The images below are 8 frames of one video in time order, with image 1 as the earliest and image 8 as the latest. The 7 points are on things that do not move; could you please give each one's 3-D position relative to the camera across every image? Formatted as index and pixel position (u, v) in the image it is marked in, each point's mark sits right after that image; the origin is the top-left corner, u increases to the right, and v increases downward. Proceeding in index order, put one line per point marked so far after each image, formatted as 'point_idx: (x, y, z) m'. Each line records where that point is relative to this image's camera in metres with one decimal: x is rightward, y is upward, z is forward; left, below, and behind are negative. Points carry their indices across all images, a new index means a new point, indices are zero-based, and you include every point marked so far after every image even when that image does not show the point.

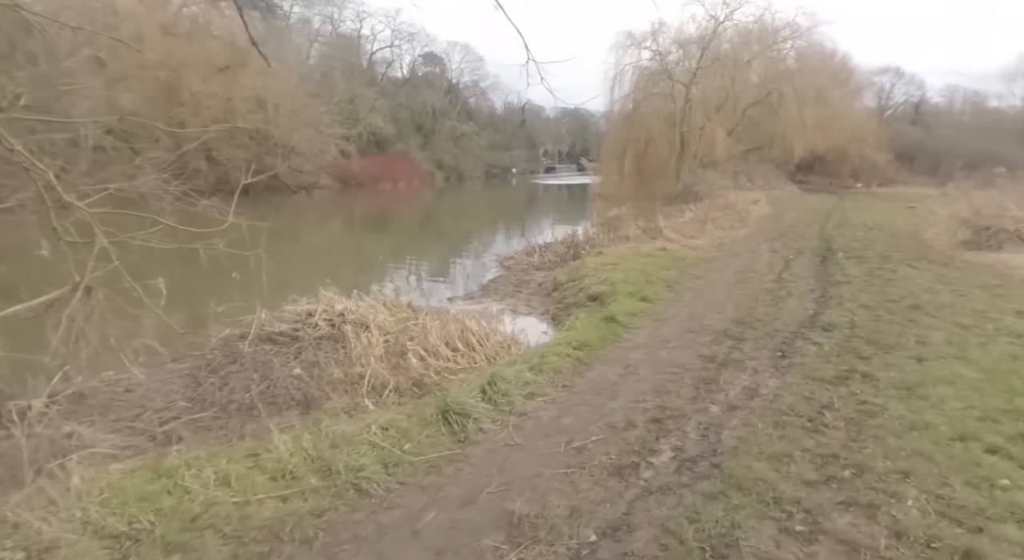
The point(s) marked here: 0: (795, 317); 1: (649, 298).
0: (+3.2, -0.4, +7.1) m
1: (+1.7, -0.2, +7.8) m
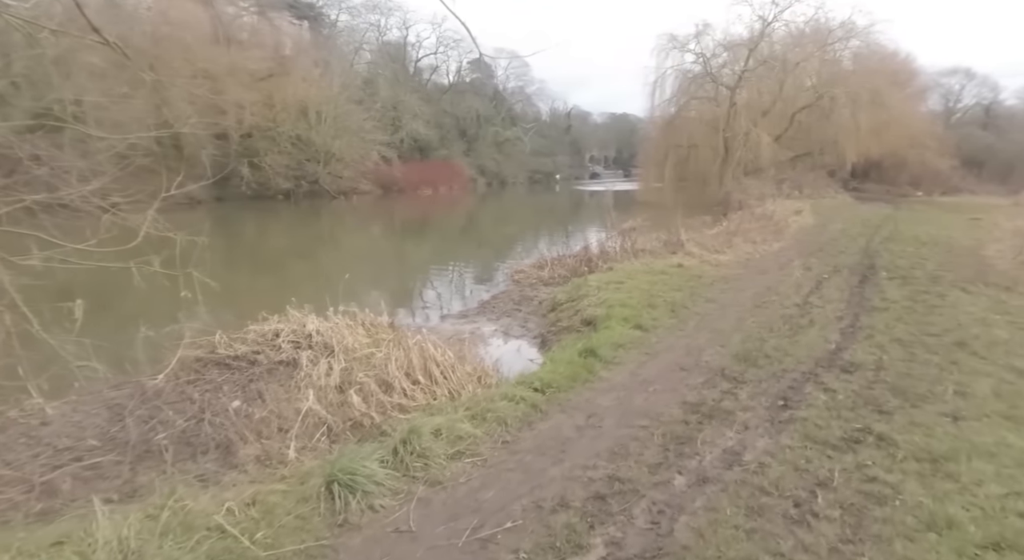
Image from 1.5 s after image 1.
0: (+2.9, -0.7, +6.1) m
1: (+1.5, -0.5, +6.9) m
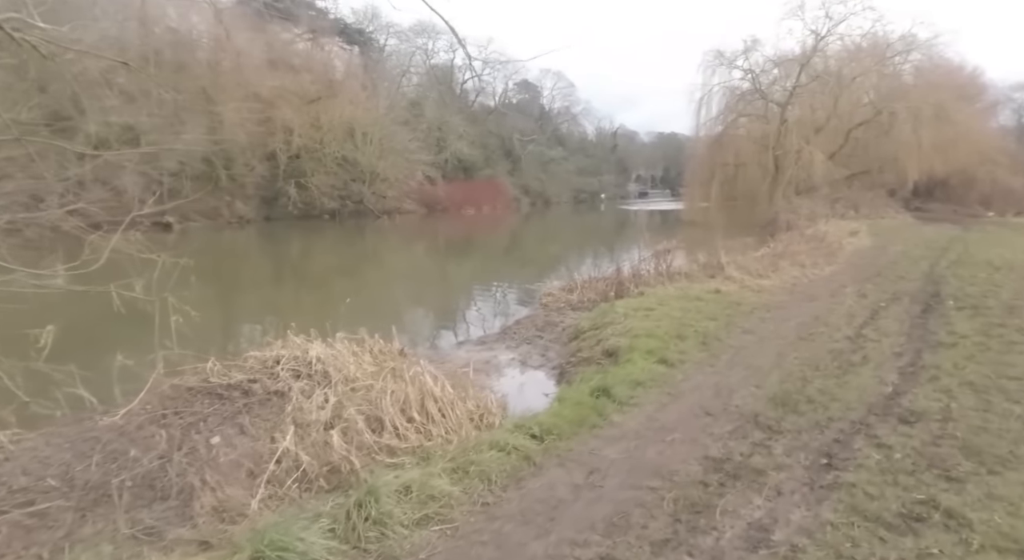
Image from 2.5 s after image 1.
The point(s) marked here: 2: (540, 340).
0: (+3.0, -1.0, +5.2) m
1: (+1.6, -0.8, +6.2) m
2: (+0.4, -0.9, +9.0) m
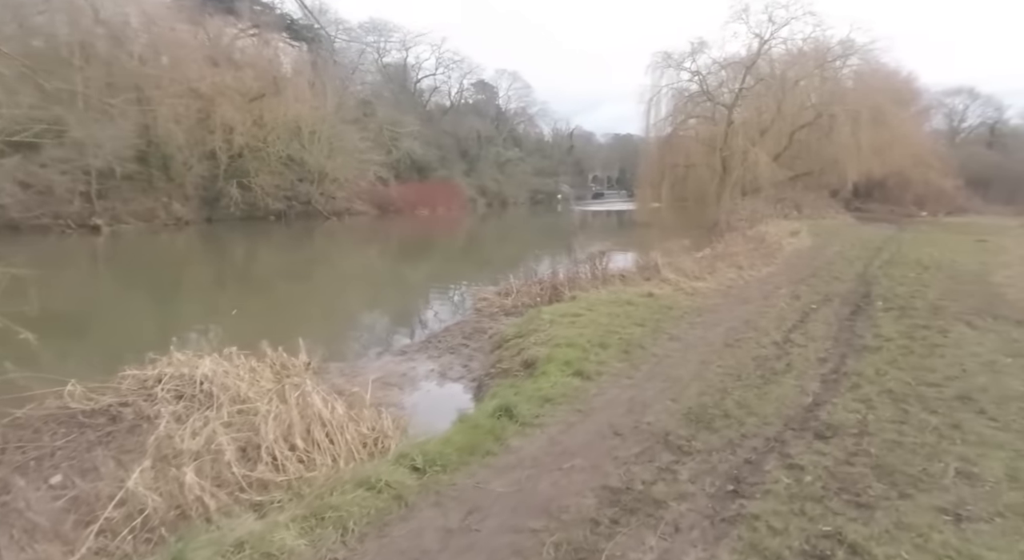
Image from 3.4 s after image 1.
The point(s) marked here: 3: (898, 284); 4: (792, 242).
0: (+2.2, -1.1, +5.0) m
1: (+0.7, -0.9, +5.8) m
2: (-0.6, -1.0, +8.5) m
3: (+7.0, -0.1, +11.1) m
4: (+8.0, +1.1, +17.5) m
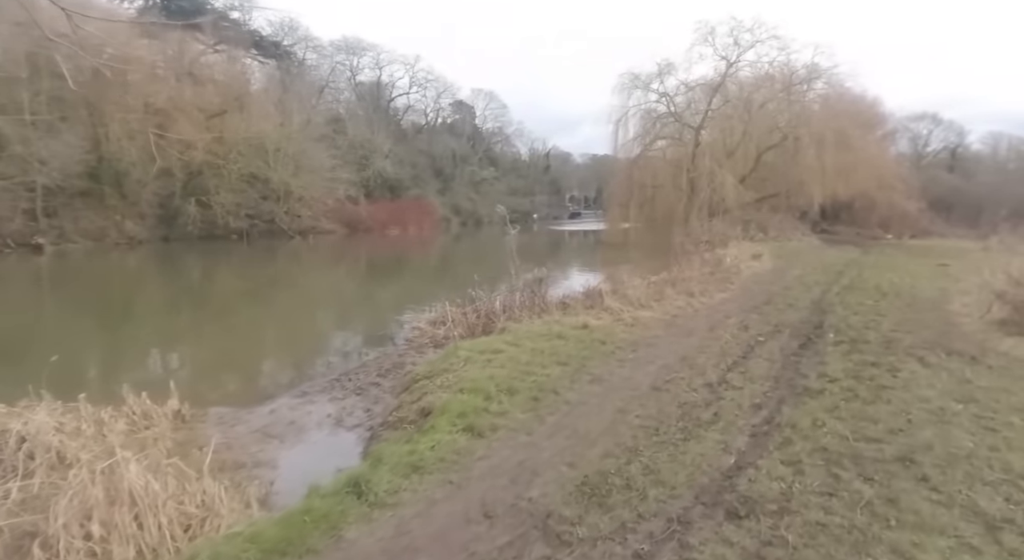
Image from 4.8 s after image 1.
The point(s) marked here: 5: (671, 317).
0: (+1.2, -1.4, +4.2) m
1: (-0.3, -1.2, +5.0) m
2: (-1.7, -1.4, +7.6) m
3: (+5.8, -0.6, +10.5) m
4: (+6.6, +0.4, +17.0) m
5: (+2.6, -0.6, +9.9) m
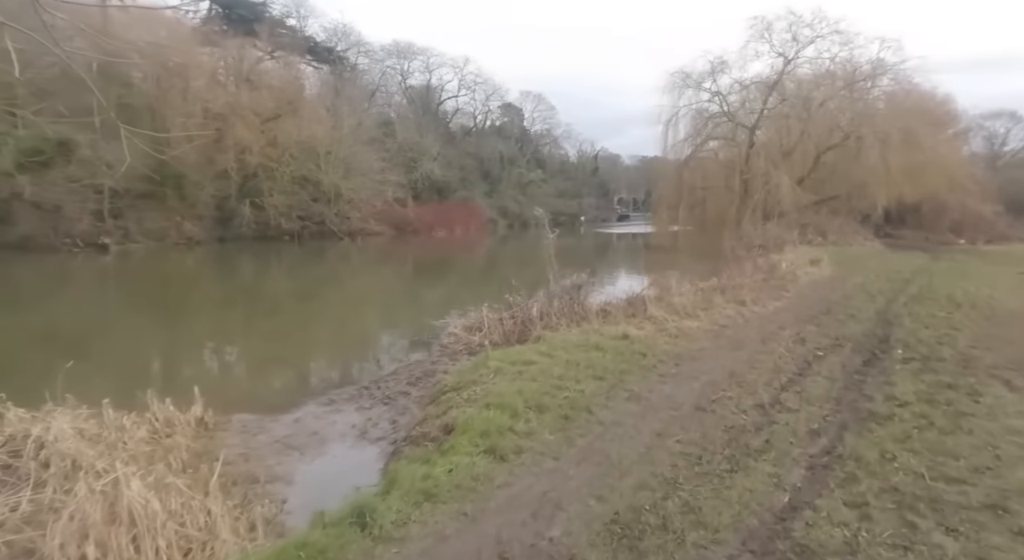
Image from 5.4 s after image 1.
0: (+1.3, -1.4, +3.7) m
1: (-0.1, -1.3, +4.6) m
2: (-1.3, -1.4, +7.3) m
3: (+6.4, -0.7, +9.6) m
4: (+7.7, +0.2, +16.0) m
5: (+3.1, -0.7, +9.3) m
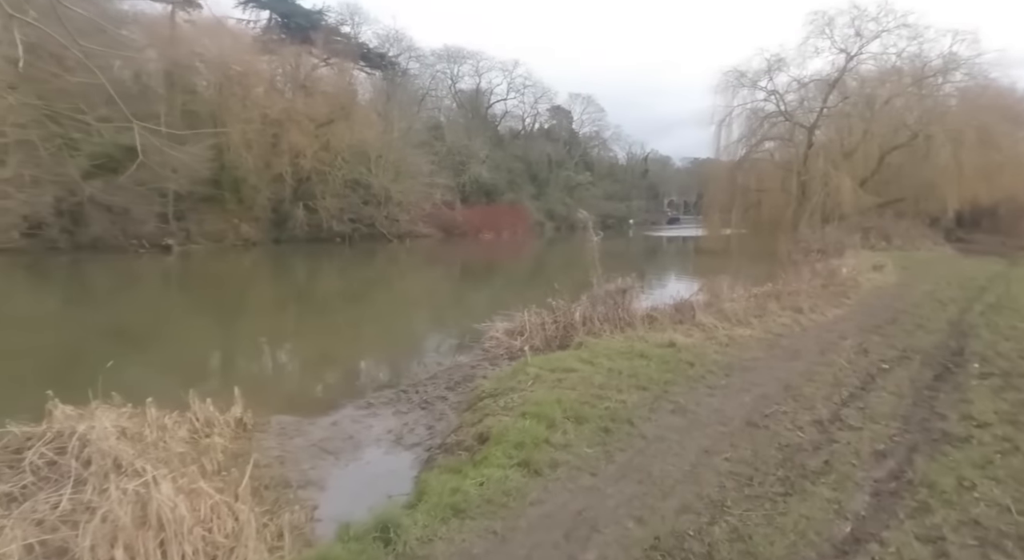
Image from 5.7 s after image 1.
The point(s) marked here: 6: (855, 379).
0: (+1.5, -1.5, +3.3) m
1: (+0.2, -1.3, +4.4) m
2: (-0.8, -1.5, +7.2) m
3: (+7.1, -0.8, +8.9) m
4: (+8.9, 0.0, +15.2) m
5: (+3.8, -0.8, +8.8) m
6: (+3.8, -1.1, +6.8) m
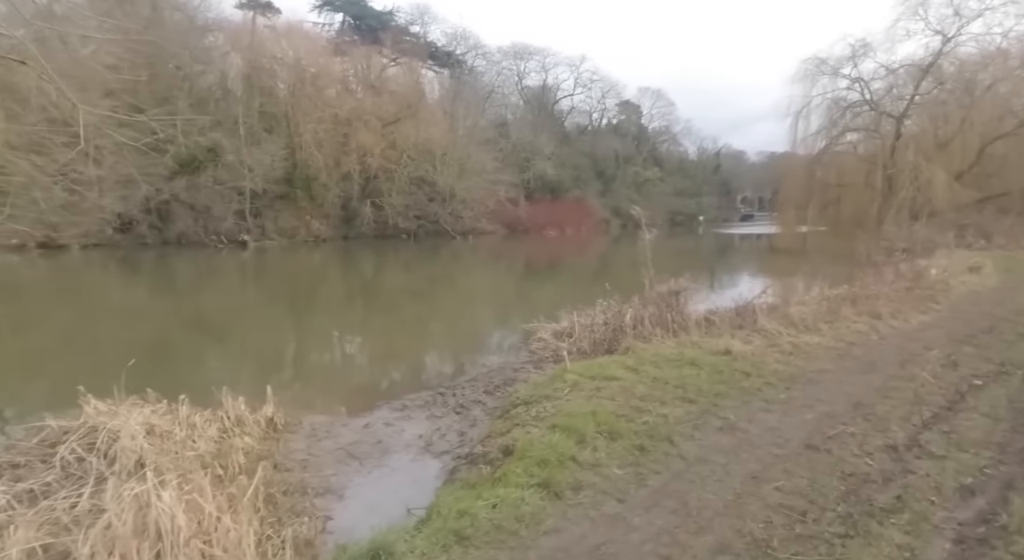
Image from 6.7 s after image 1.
0: (+1.5, -1.5, +2.8) m
1: (+0.3, -1.3, +4.0) m
2: (-0.4, -1.4, +6.9) m
3: (+7.6, -0.9, +7.7) m
4: (+10.1, 0.0, +13.7) m
5: (+4.3, -0.8, +8.0) m
6: (+4.2, -1.1, +6.0) m
